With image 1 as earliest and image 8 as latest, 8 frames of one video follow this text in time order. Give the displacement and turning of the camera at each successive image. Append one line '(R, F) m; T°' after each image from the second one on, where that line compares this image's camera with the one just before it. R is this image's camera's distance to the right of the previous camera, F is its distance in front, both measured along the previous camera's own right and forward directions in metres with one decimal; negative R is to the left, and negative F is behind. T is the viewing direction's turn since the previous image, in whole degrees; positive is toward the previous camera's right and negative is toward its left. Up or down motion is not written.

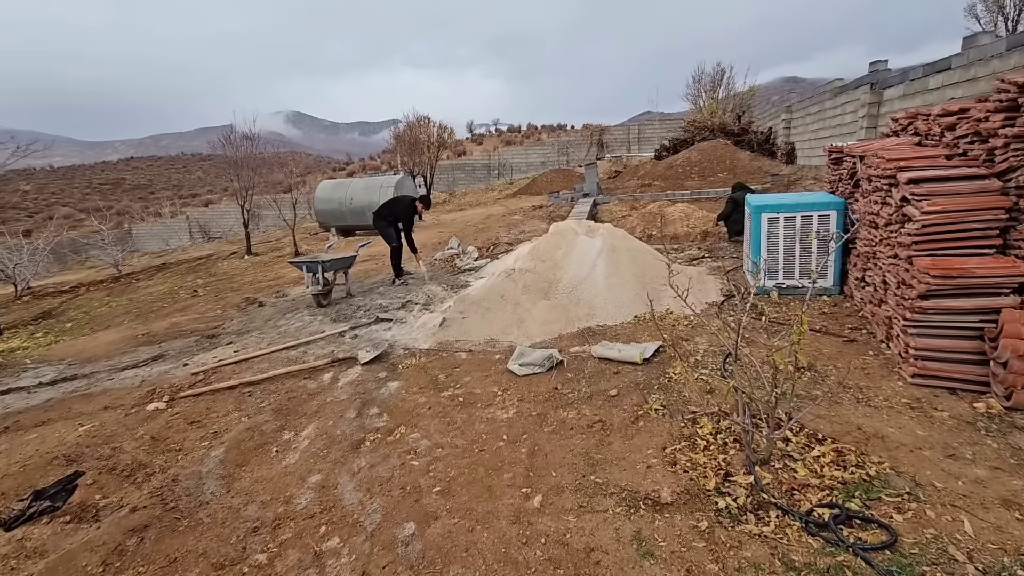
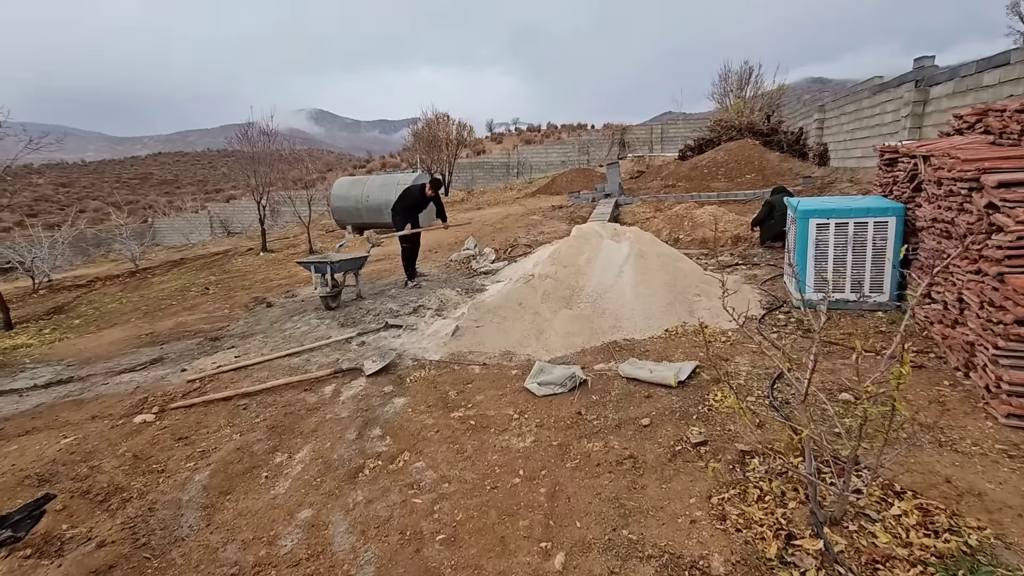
(0.0, +0.4) m; -2°
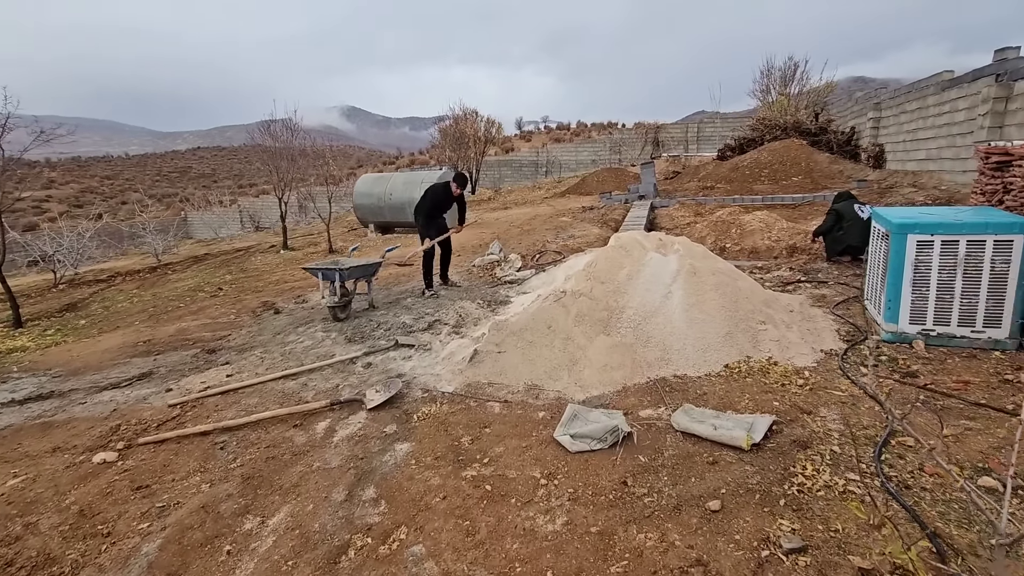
(0.0, +0.6) m; -3°
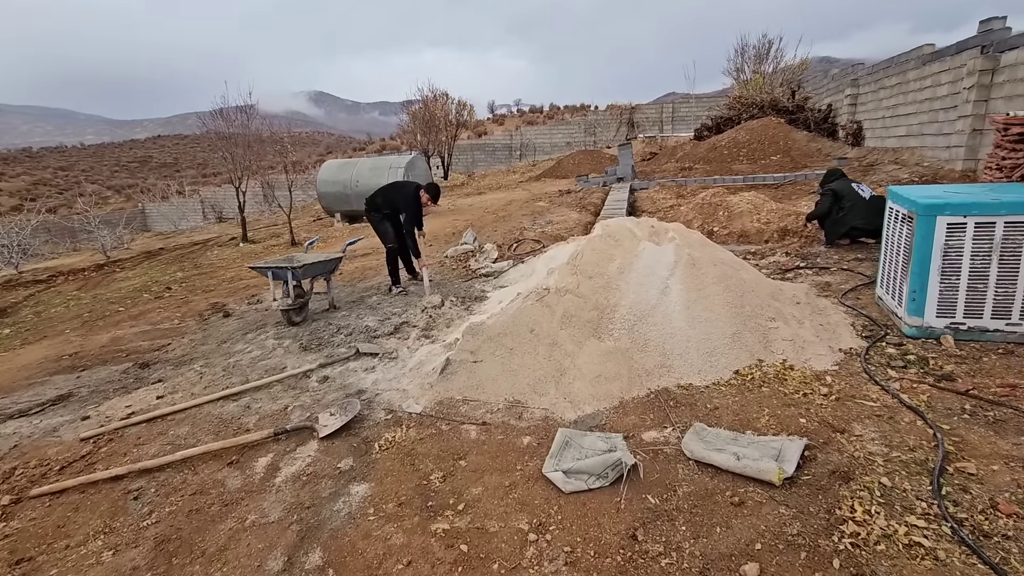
(0.0, +0.5) m; +3°
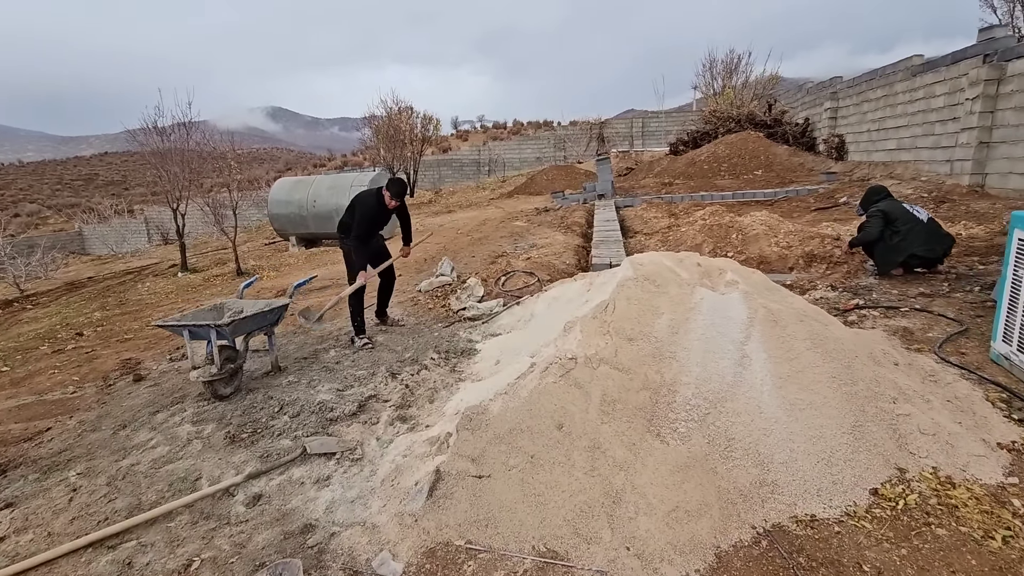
(-0.2, +1.0) m; +4°
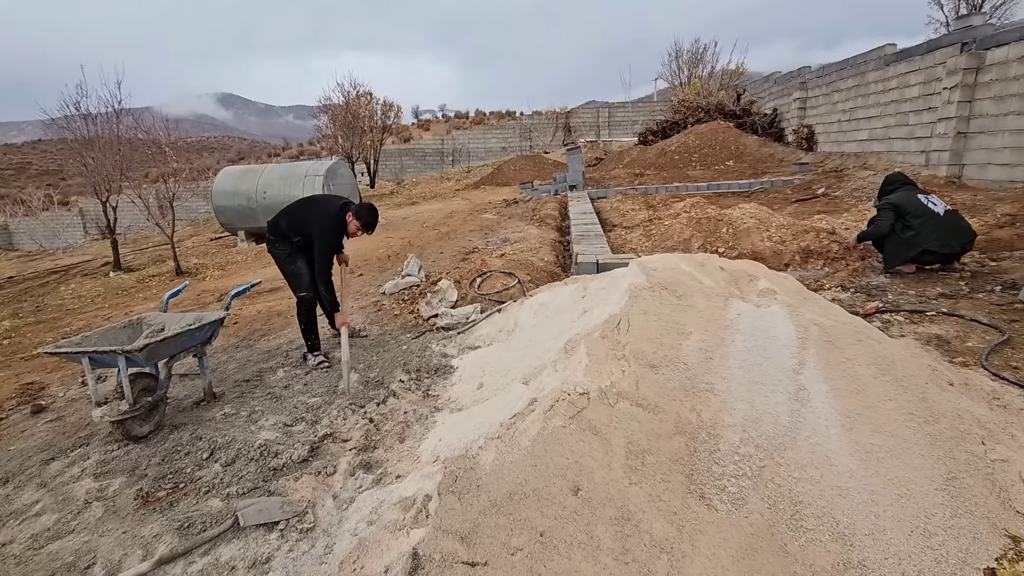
(-0.1, +0.6) m; +4°
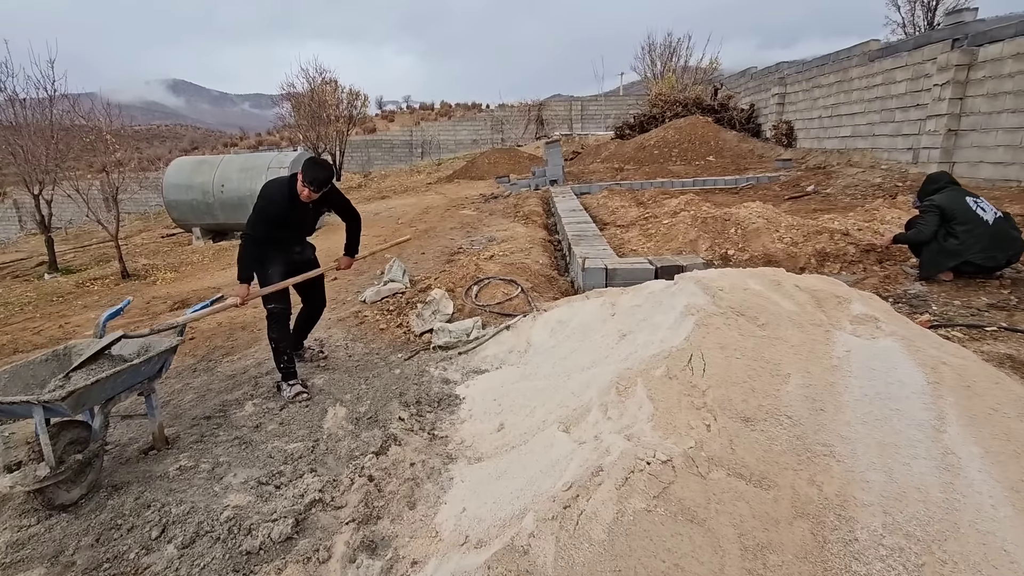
(-0.3, +0.5) m; +4°
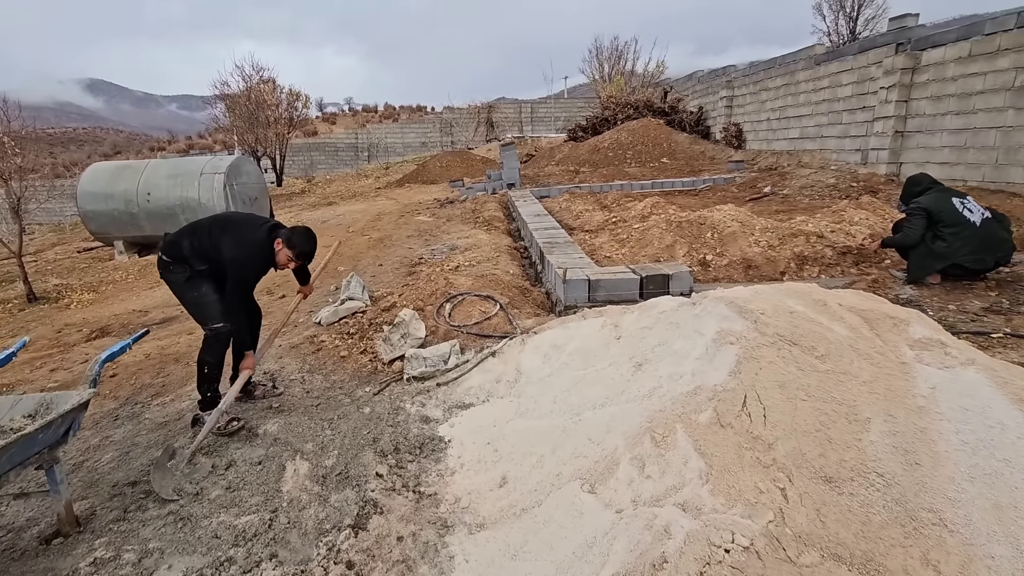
(-0.2, +0.4) m; +6°
